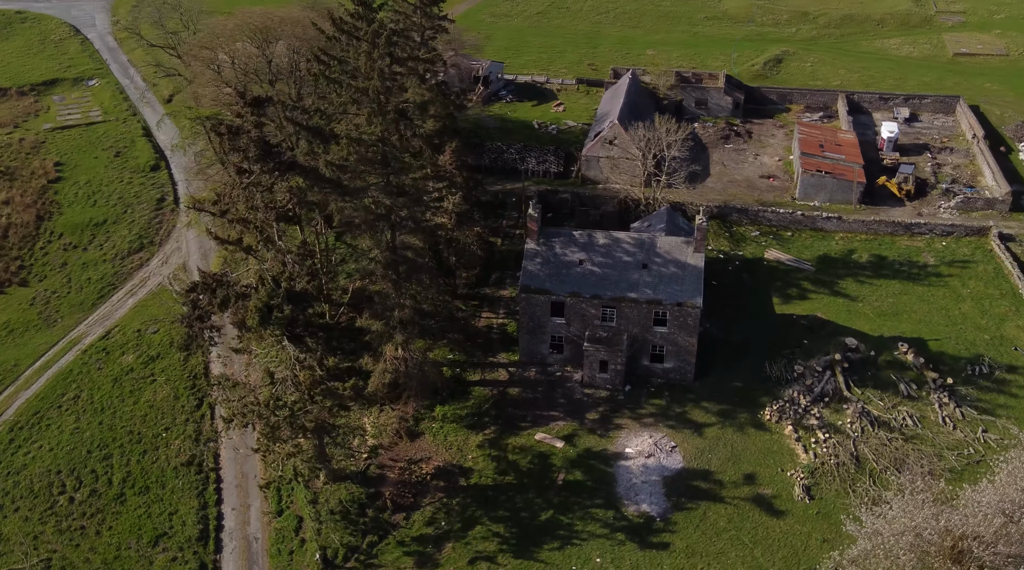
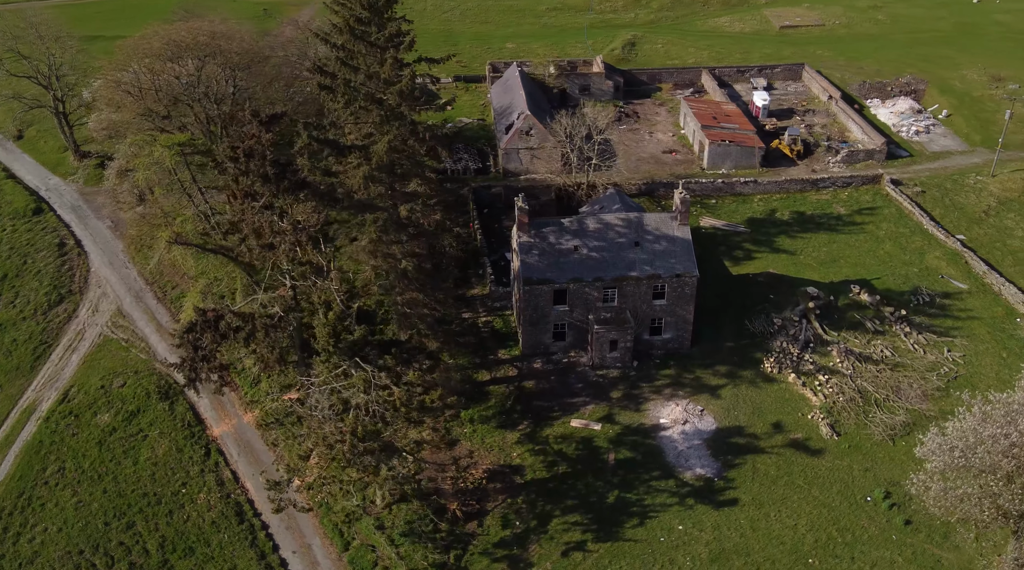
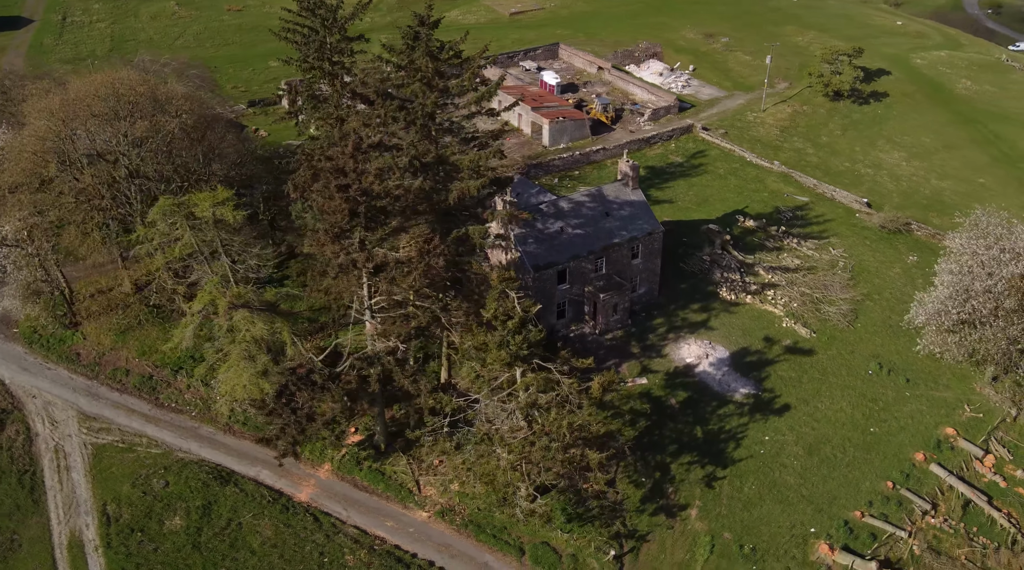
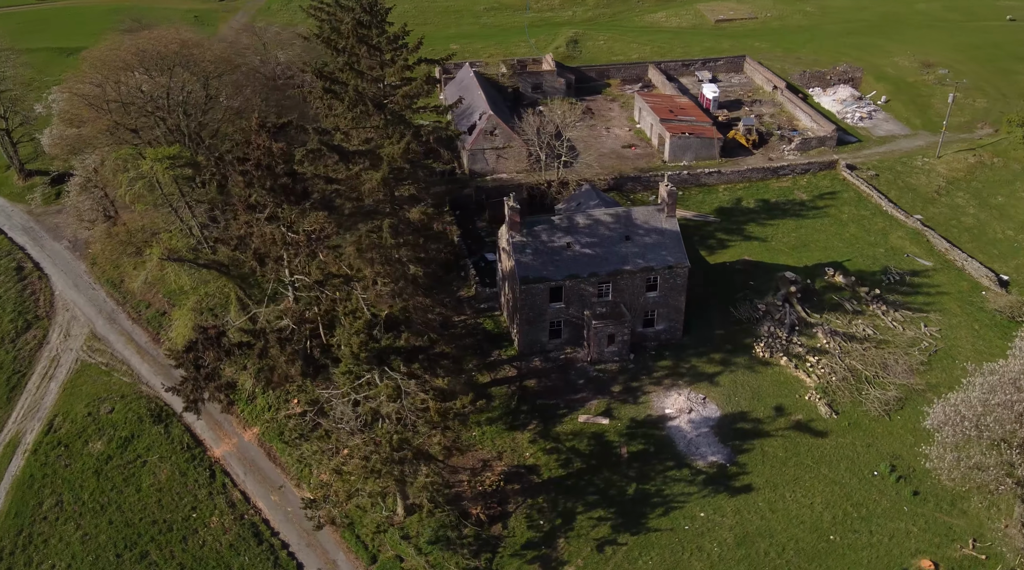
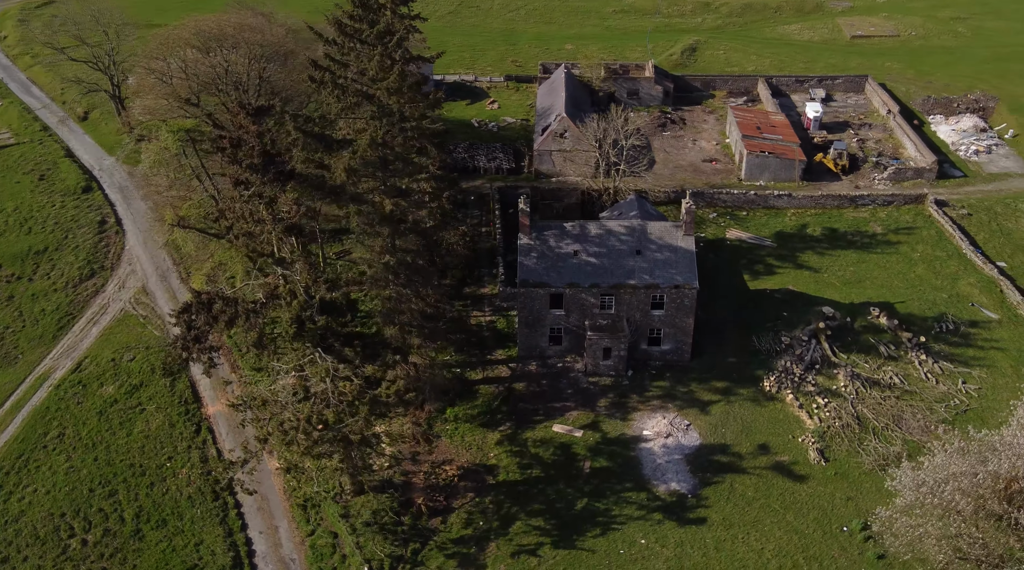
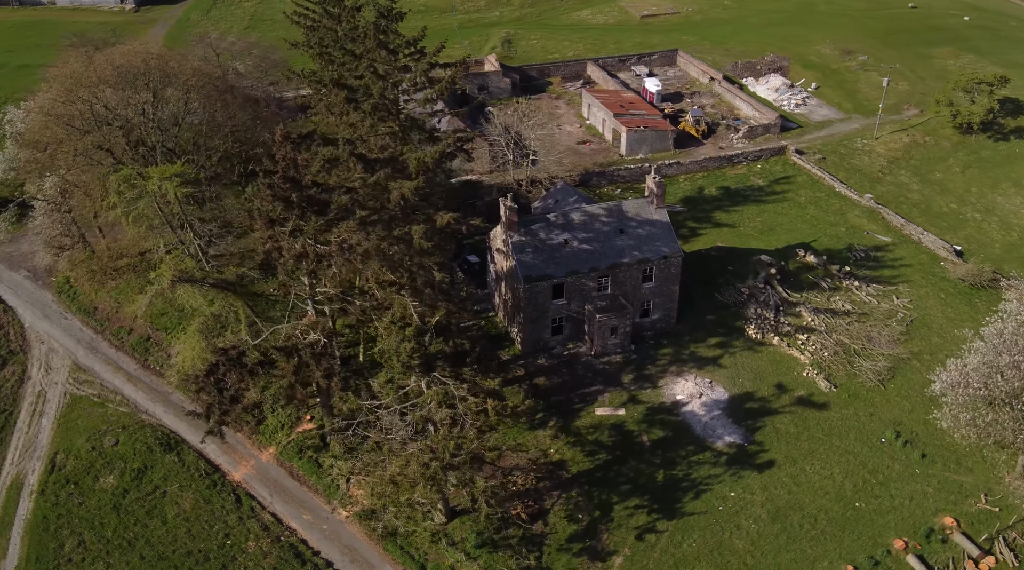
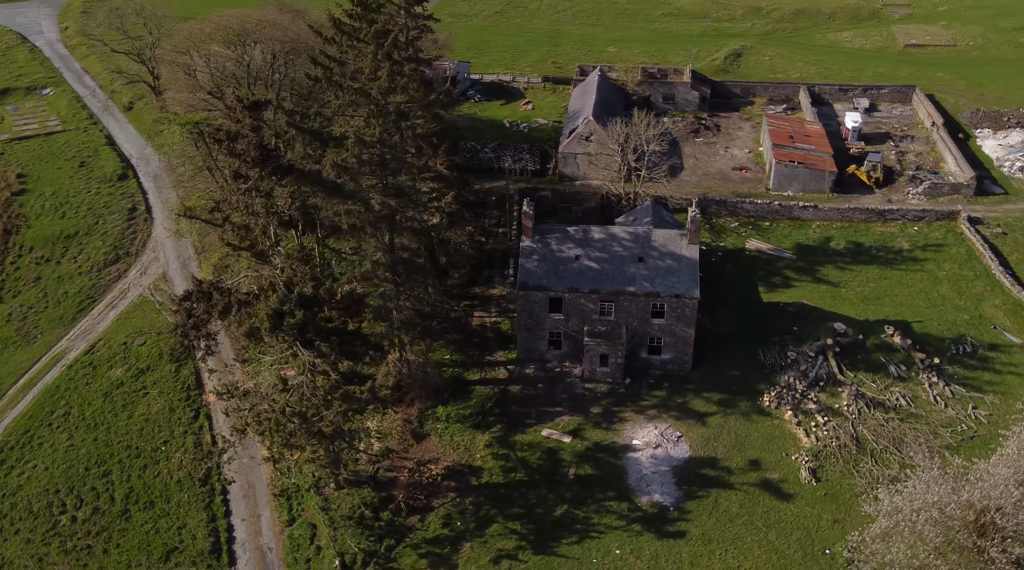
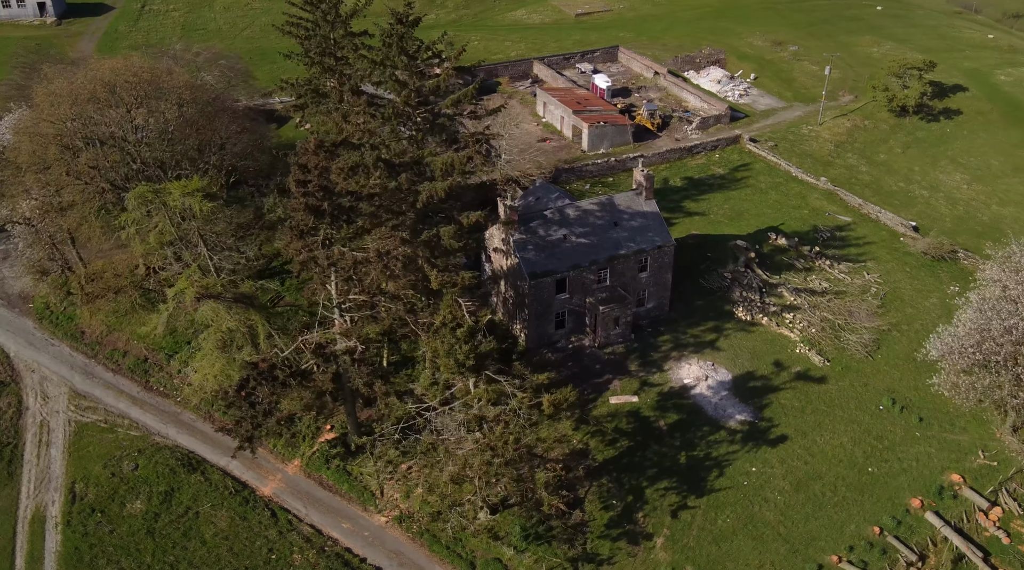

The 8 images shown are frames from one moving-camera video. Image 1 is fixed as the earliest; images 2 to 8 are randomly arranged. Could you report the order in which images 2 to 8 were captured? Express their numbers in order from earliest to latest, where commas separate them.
7, 5, 2, 4, 6, 8, 3
